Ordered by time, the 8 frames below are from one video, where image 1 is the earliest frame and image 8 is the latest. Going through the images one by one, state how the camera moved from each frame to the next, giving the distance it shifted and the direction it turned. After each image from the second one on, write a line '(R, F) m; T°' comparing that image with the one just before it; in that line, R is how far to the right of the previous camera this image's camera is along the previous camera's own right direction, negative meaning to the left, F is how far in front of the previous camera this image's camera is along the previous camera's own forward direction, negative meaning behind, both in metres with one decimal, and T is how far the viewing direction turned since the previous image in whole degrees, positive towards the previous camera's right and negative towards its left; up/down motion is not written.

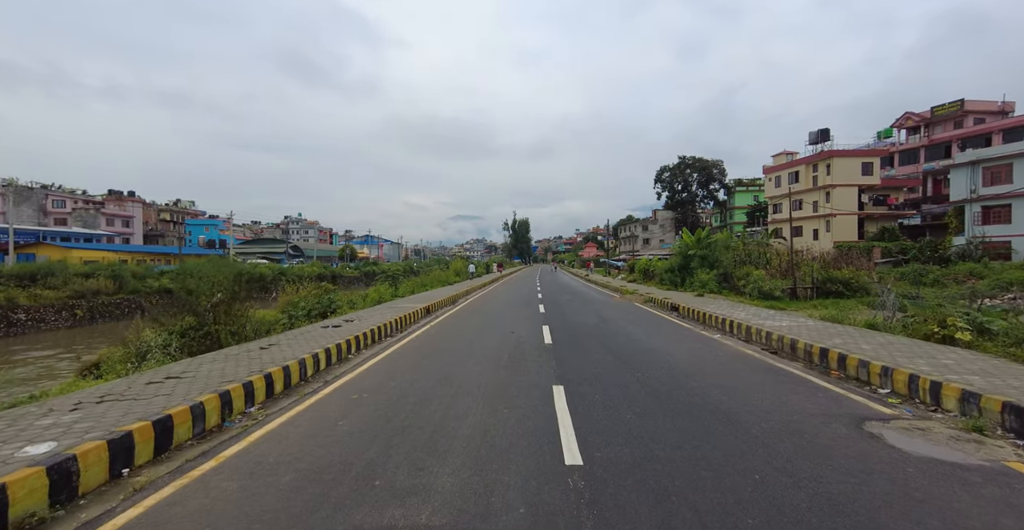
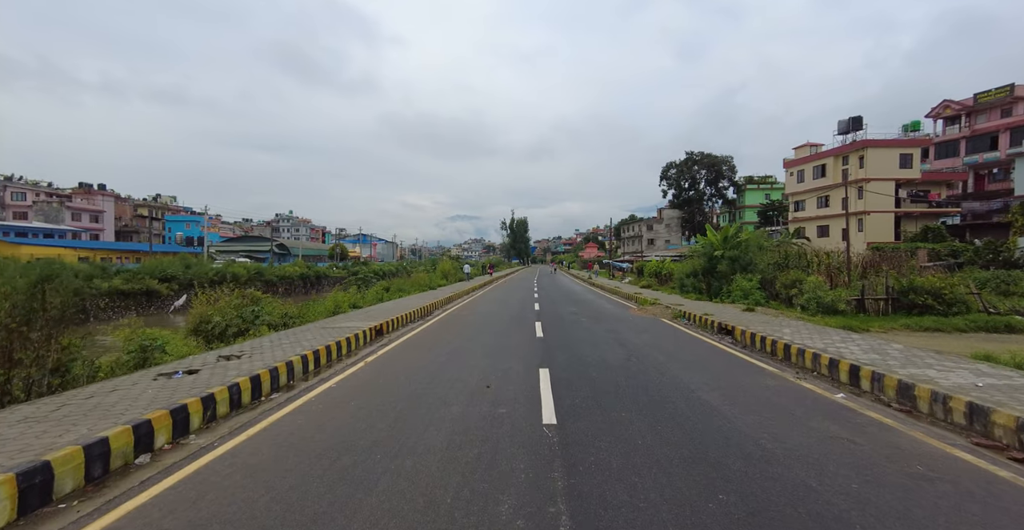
(+0.3, +3.1) m; 0°
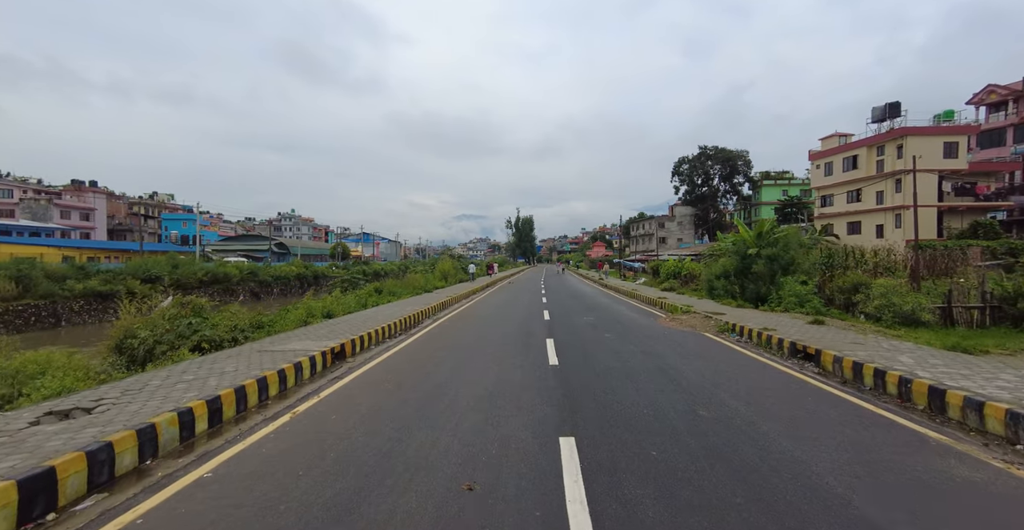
(0.0, +2.0) m; -1°
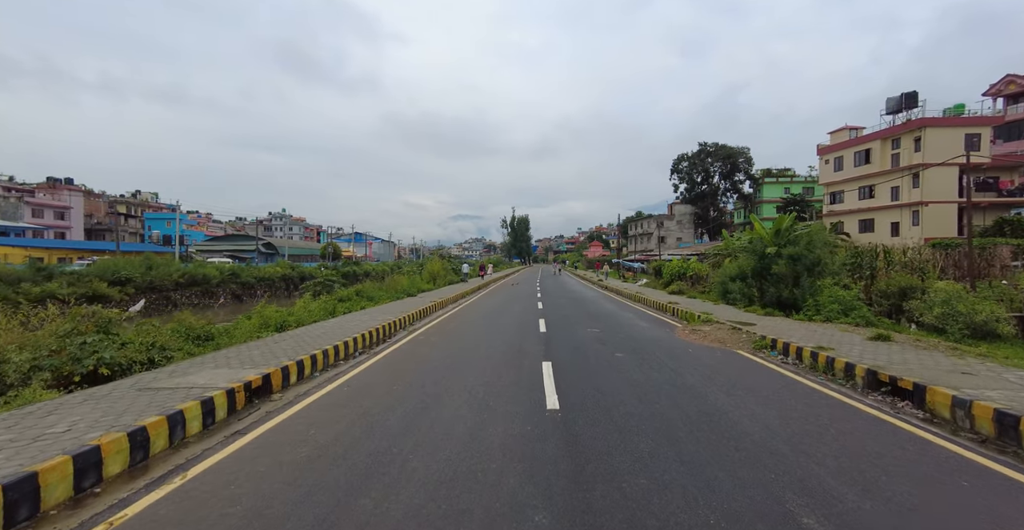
(+0.2, +1.6) m; 0°
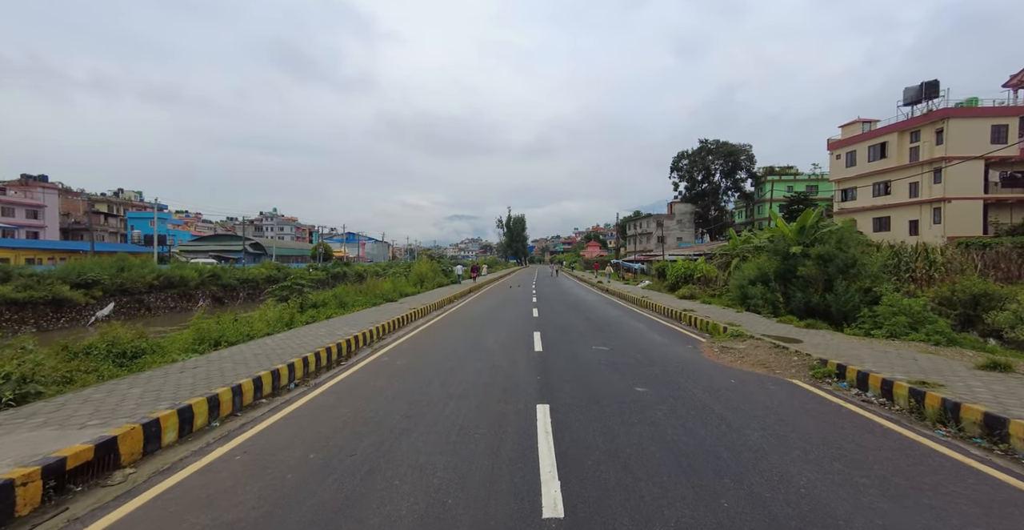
(+0.2, +1.7) m; 0°
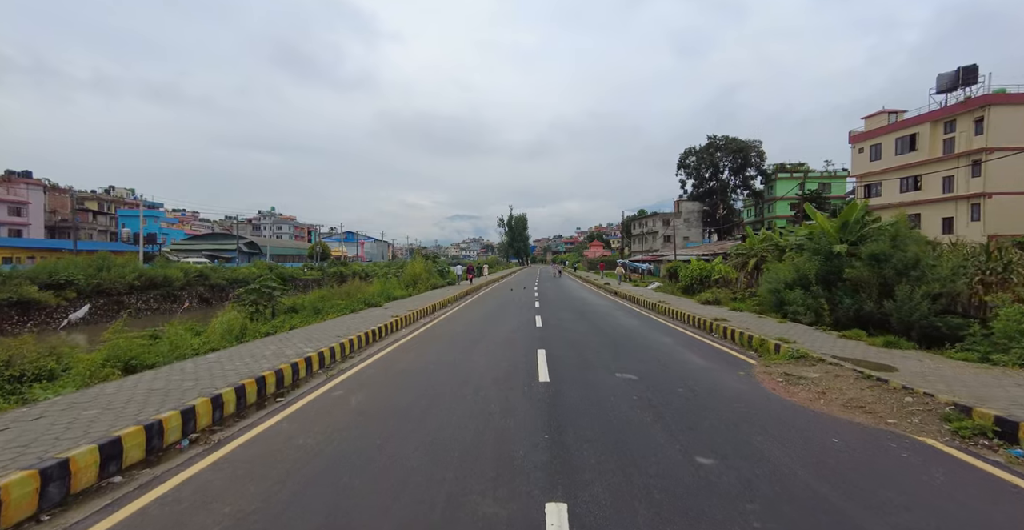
(+0.1, +1.7) m; 0°
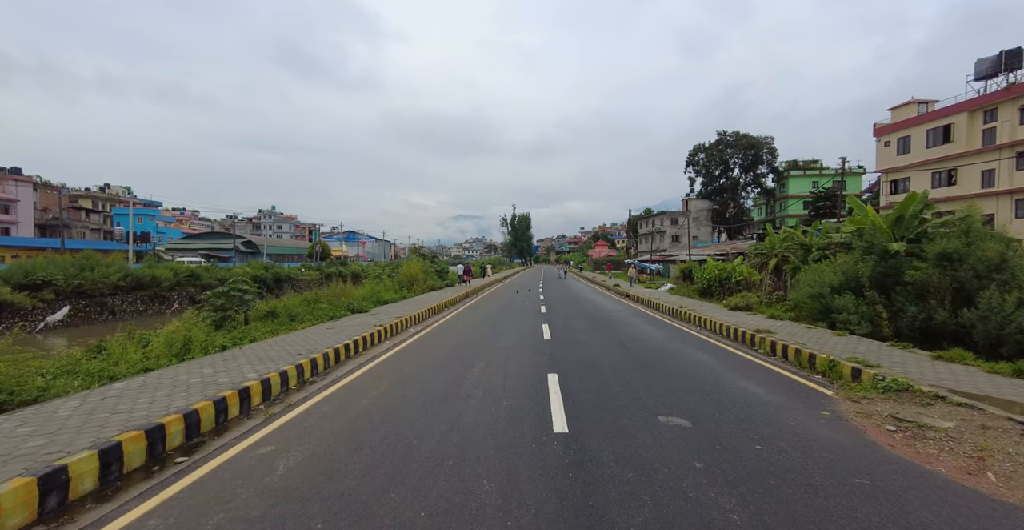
(0.0, +1.5) m; 0°
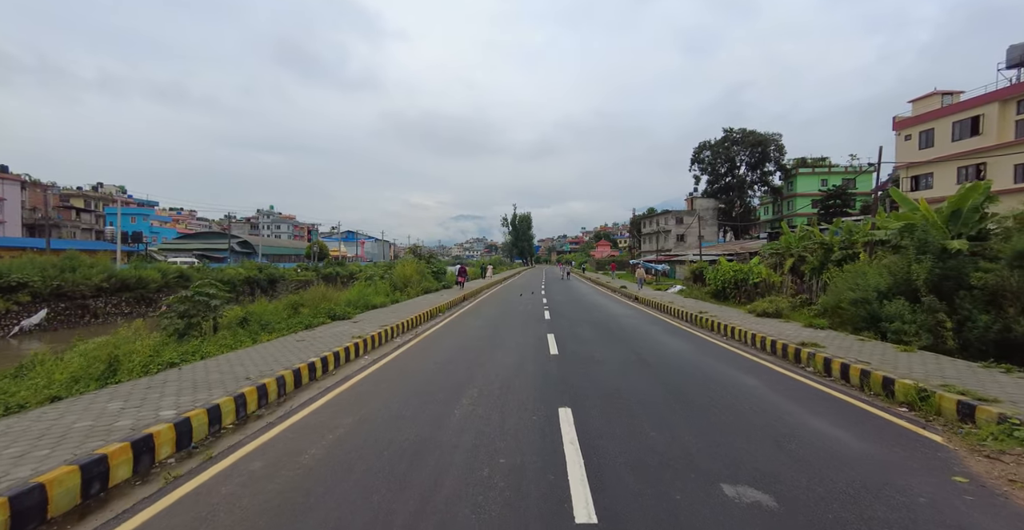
(0.0, +1.3) m; 0°
